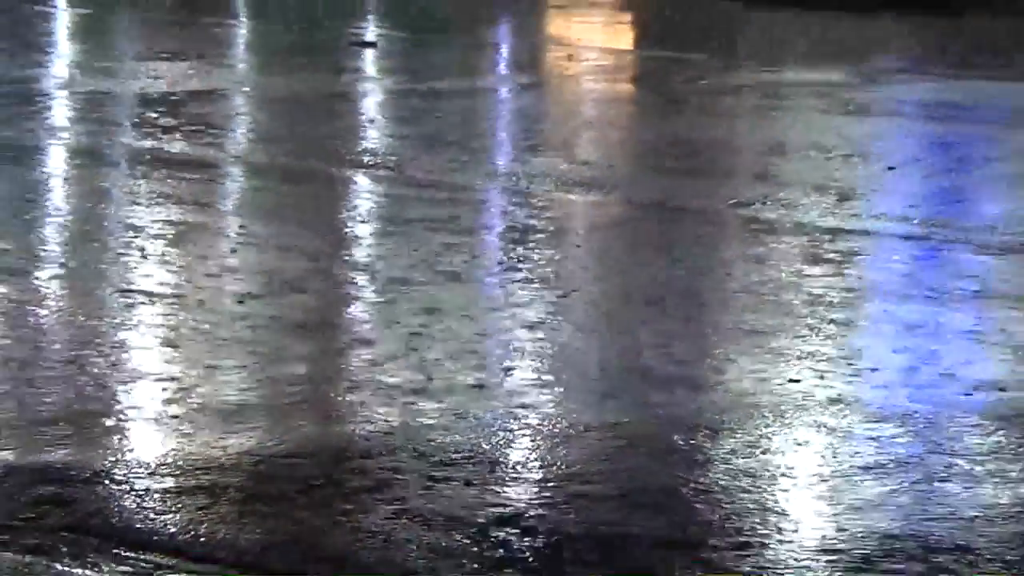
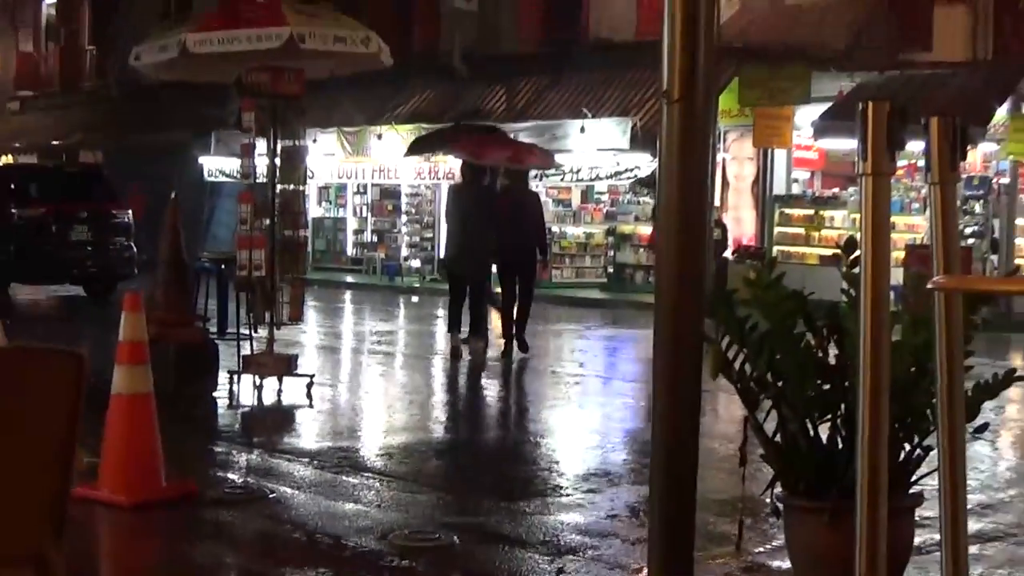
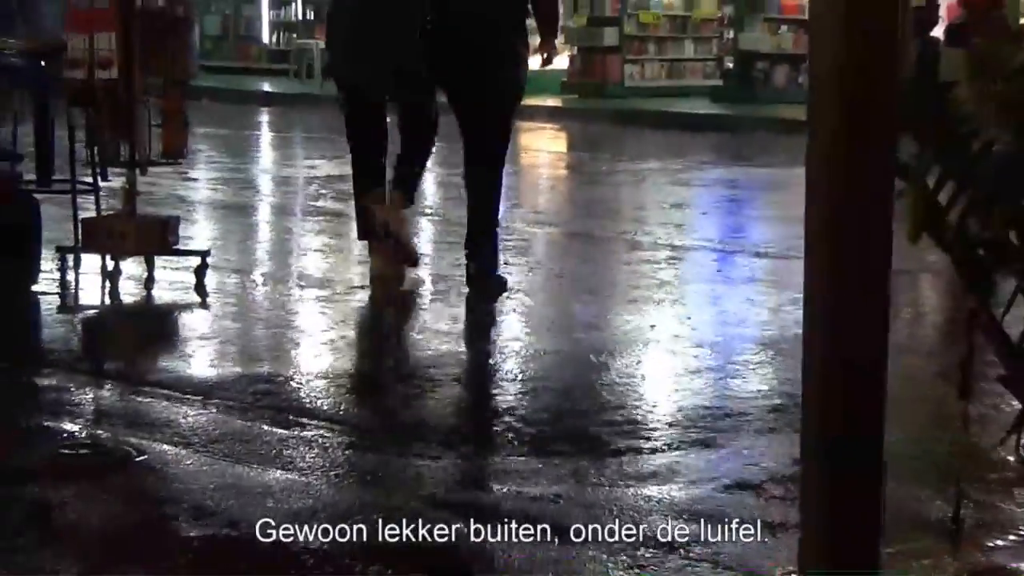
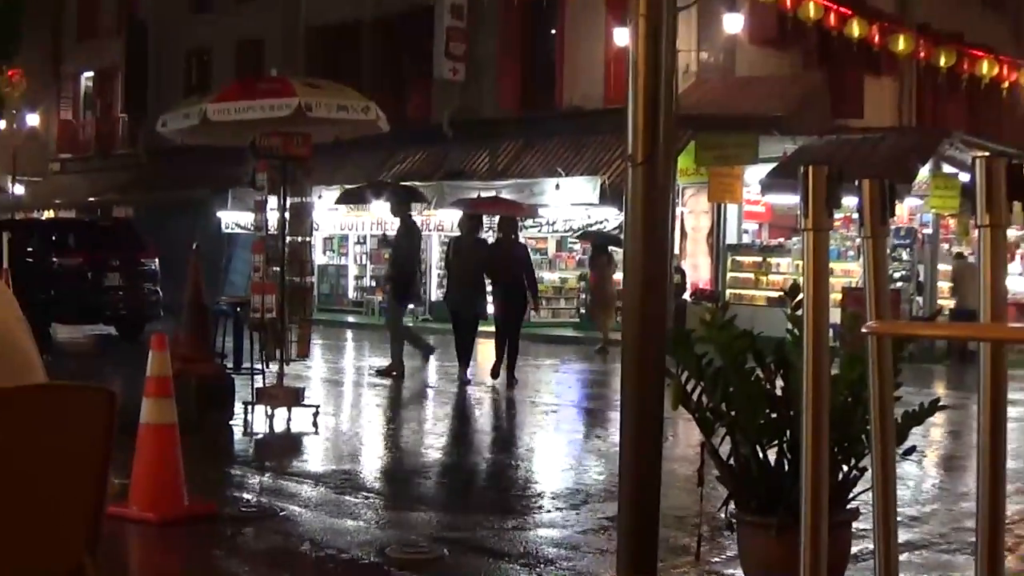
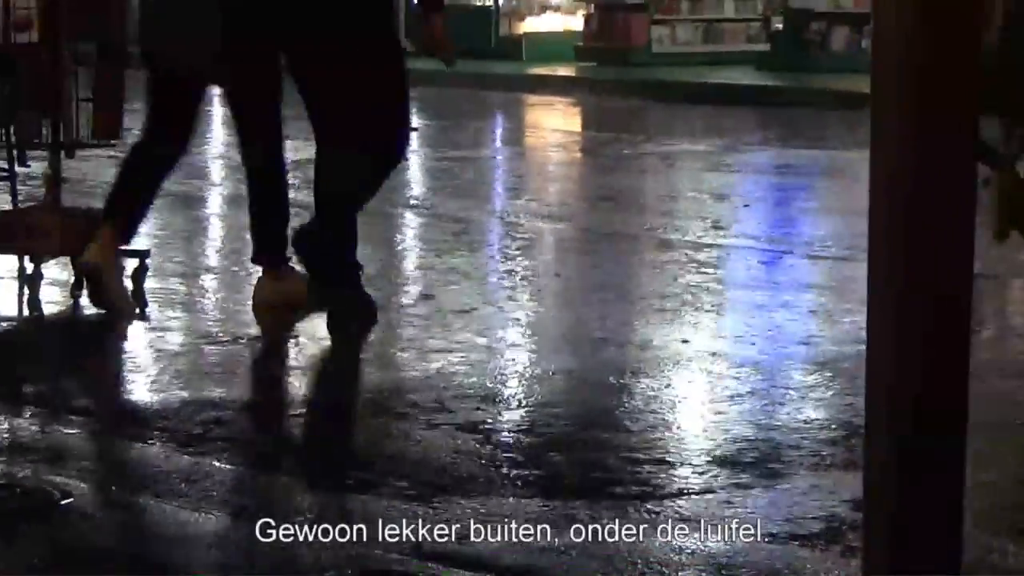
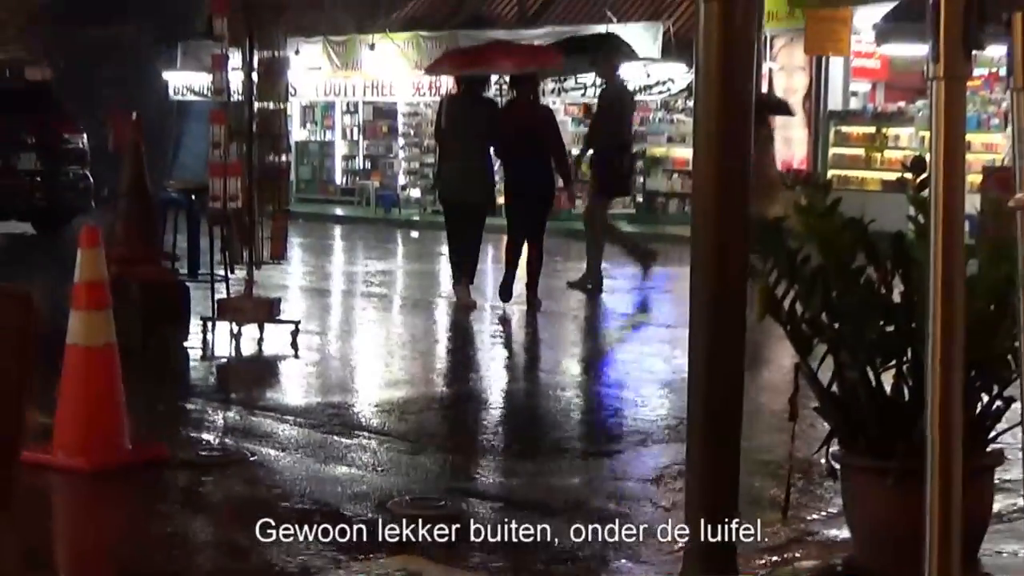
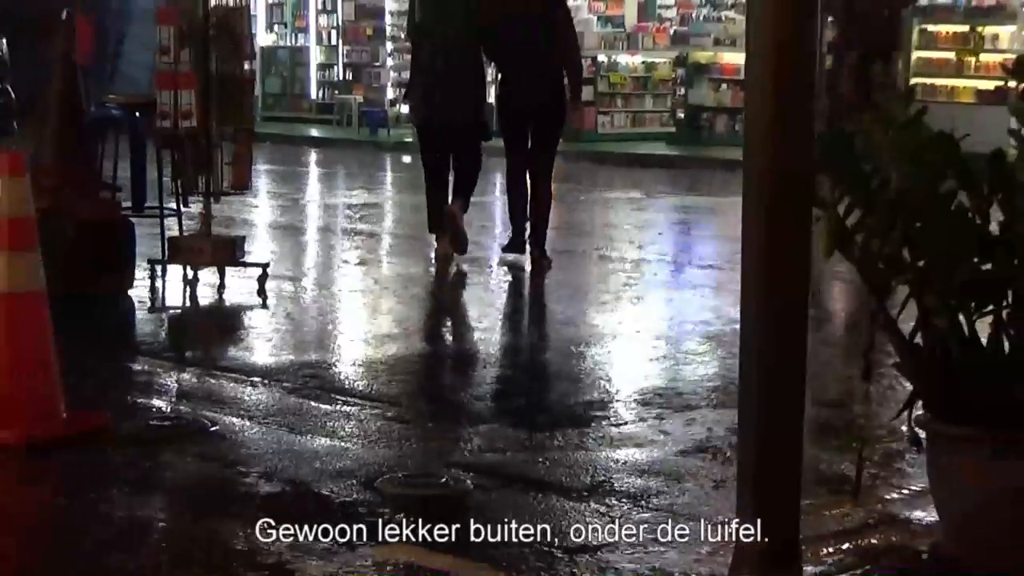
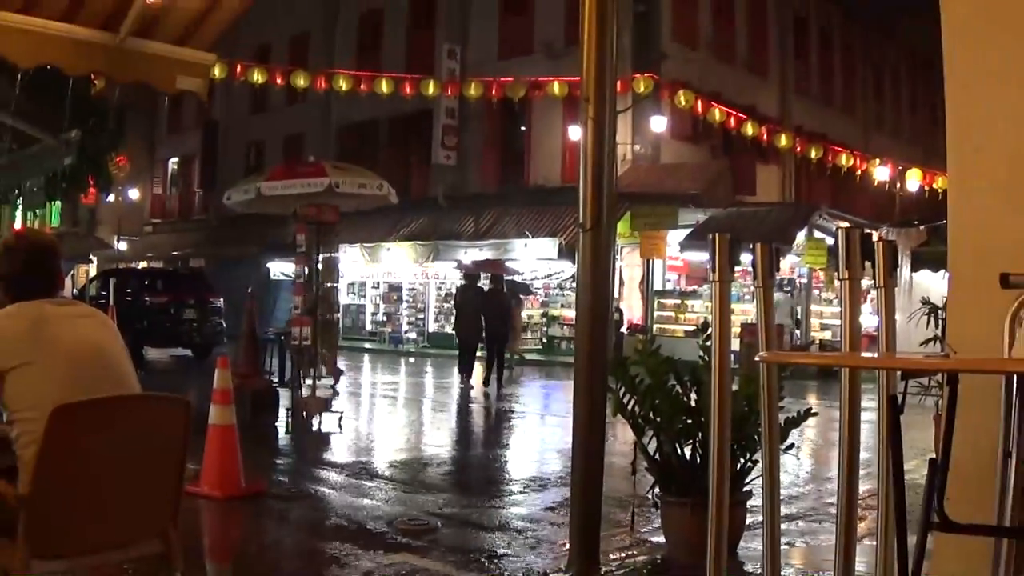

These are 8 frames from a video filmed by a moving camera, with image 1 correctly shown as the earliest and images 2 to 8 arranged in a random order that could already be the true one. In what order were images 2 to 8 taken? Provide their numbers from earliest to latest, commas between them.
5, 3, 7, 6, 2, 4, 8
